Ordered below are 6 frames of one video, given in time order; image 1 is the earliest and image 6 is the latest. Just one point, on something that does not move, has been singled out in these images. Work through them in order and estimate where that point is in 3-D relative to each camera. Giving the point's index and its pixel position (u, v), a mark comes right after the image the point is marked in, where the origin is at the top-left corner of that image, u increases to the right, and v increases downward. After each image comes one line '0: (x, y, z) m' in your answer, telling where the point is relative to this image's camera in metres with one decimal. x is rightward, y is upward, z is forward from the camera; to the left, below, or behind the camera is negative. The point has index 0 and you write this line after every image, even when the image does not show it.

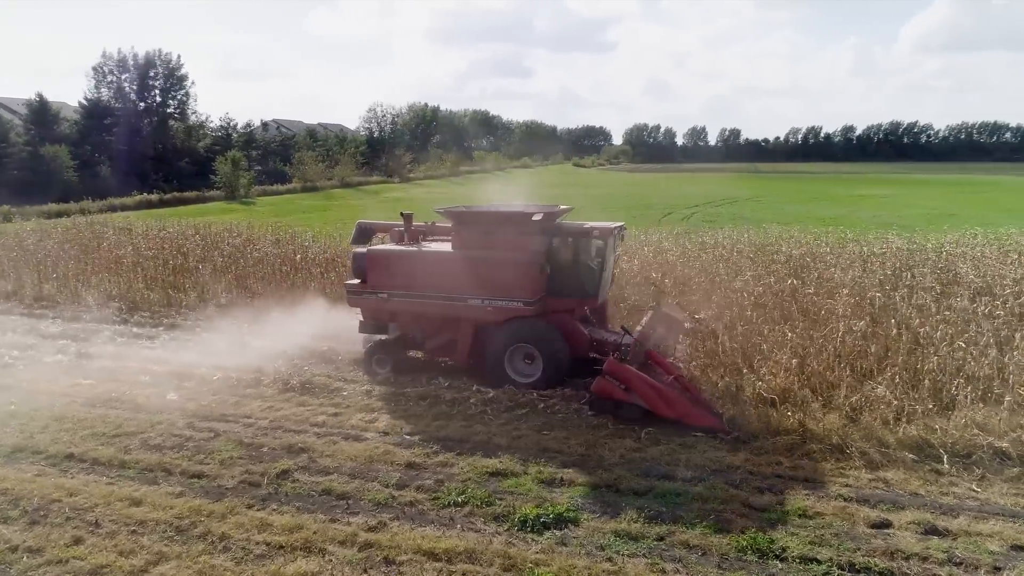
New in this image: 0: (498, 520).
0: (-0.1, -1.4, +4.7) m
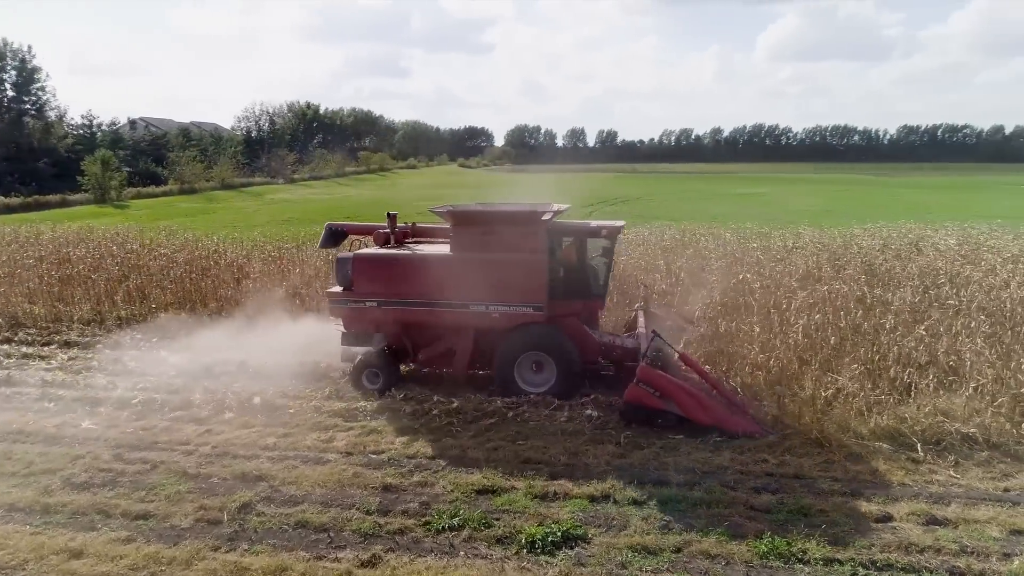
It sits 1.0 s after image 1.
0: (0.0, -1.4, +4.3) m
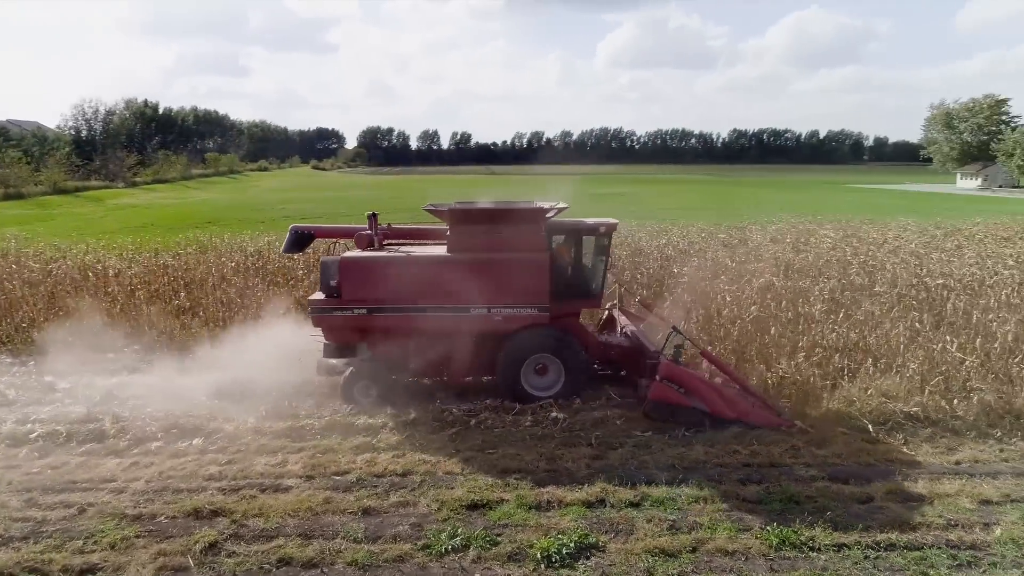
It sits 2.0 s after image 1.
0: (0.0, -1.4, +4.1) m
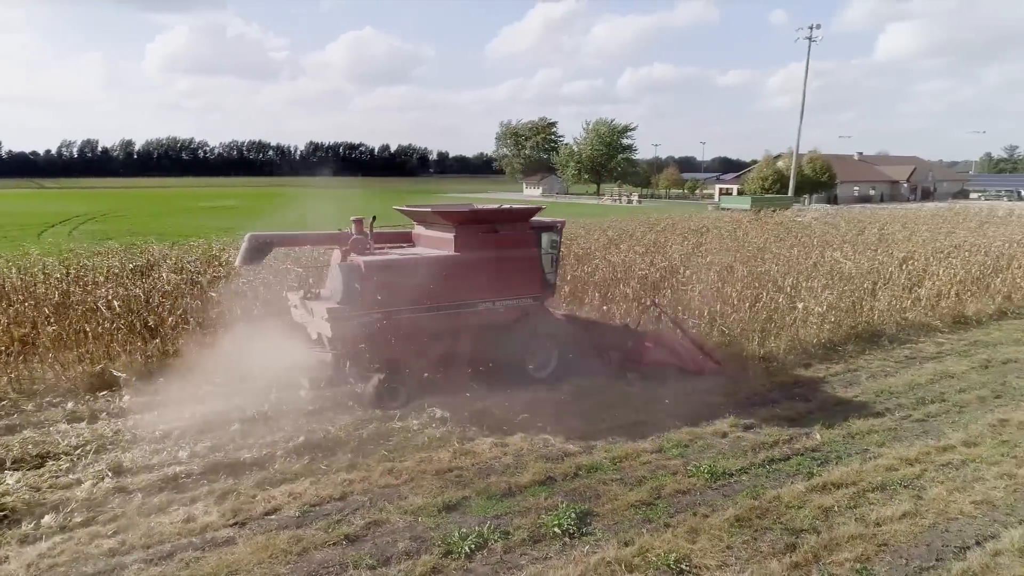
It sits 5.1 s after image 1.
0: (+0.1, -1.4, +4.2) m
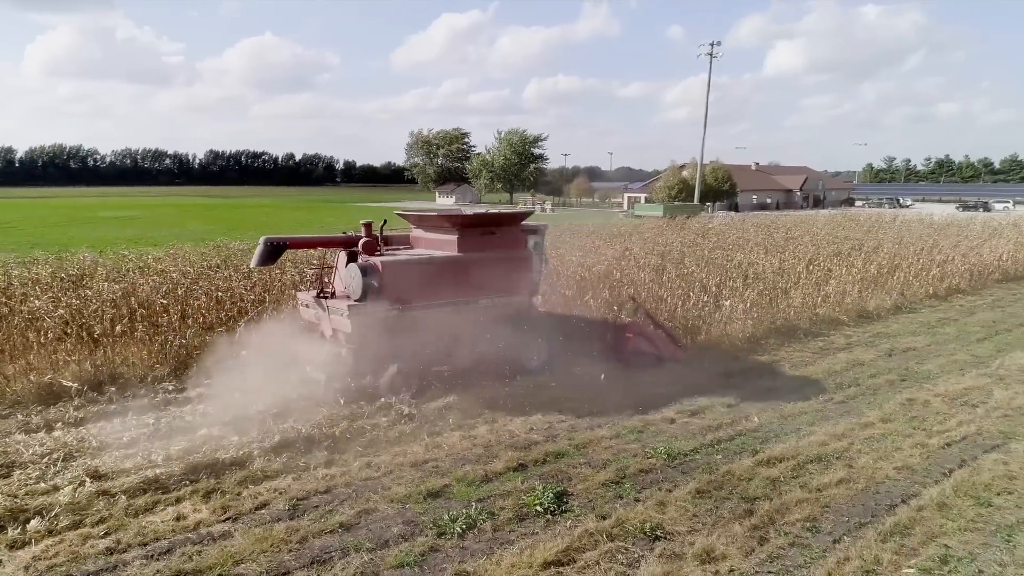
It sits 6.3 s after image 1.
0: (+0.1, -1.4, +4.6) m
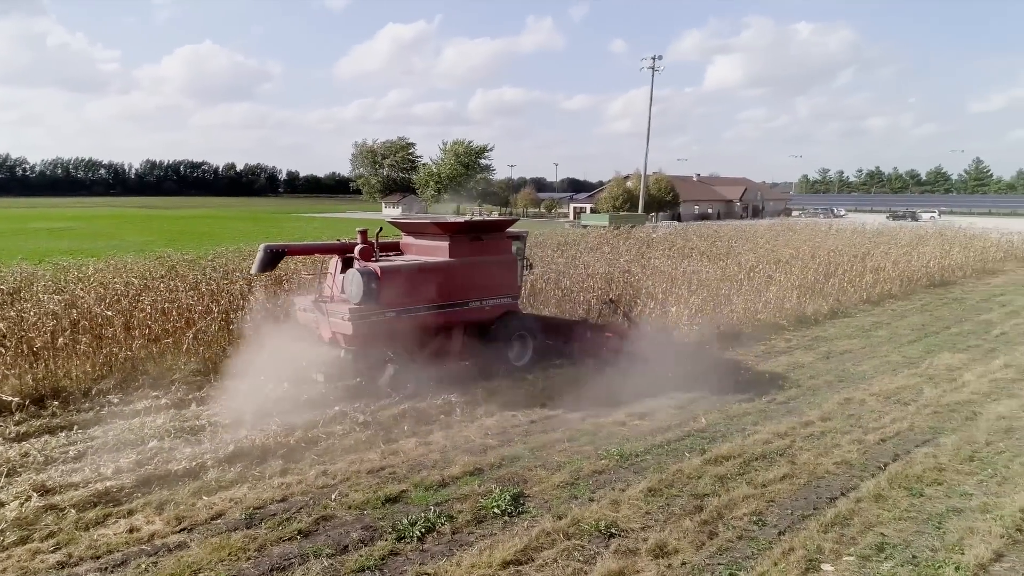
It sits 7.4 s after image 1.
0: (-0.2, -1.4, +4.6) m
